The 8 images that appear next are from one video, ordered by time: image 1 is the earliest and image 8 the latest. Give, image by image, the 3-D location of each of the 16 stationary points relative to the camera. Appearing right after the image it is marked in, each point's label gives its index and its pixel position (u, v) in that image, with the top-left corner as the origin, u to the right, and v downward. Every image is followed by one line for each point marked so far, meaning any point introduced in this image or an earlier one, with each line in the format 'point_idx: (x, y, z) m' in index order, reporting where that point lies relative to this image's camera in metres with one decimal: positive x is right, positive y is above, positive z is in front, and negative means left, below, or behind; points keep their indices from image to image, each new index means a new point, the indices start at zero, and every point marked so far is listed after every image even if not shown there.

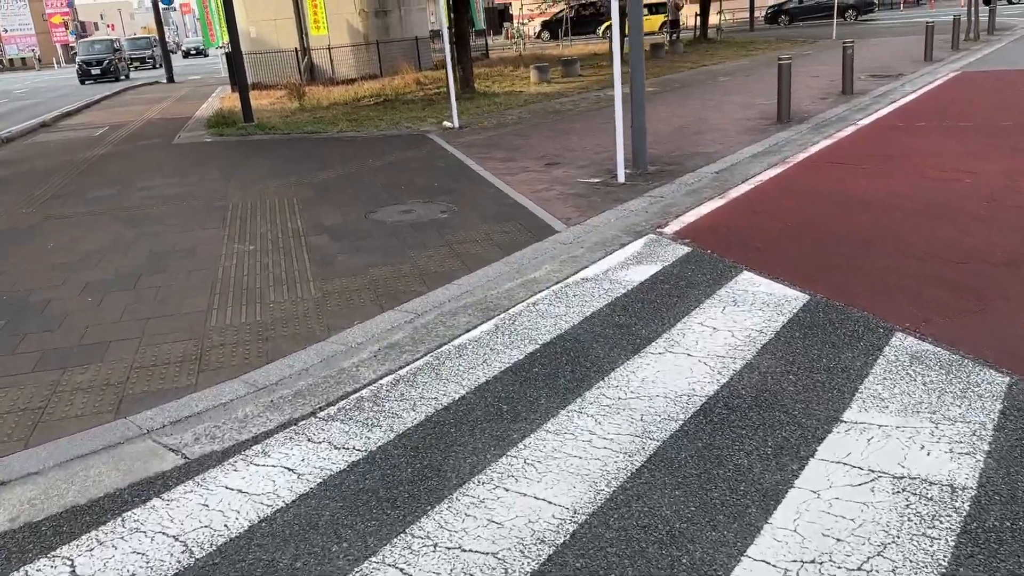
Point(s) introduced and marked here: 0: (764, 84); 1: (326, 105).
0: (+4.3, +3.5, +14.0) m
1: (-3.6, +3.6, +15.6) m
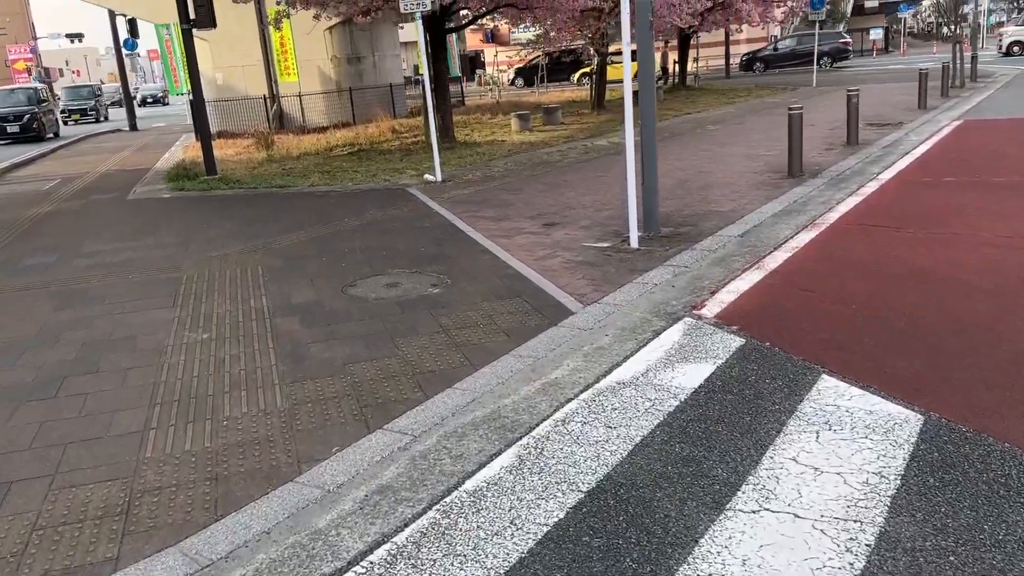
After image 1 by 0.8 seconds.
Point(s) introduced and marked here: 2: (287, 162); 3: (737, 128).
0: (+4.1, +2.5, +13.3) m
1: (-4.0, +2.4, +14.7) m
2: (-3.8, +2.1, +13.8) m
3: (+4.1, +2.9, +14.7) m
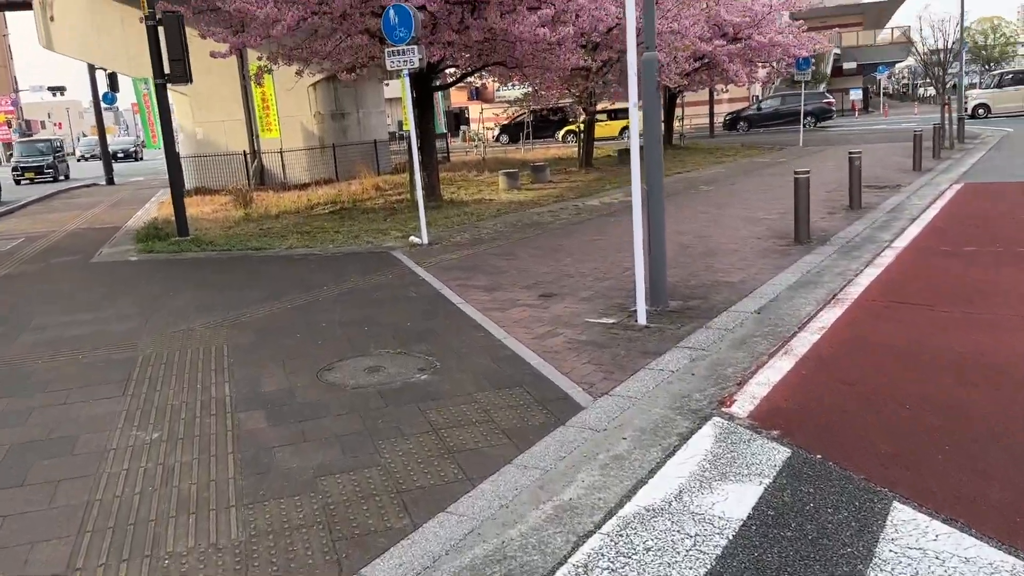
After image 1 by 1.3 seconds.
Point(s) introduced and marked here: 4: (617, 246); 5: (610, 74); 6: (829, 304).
0: (+3.9, +1.5, +12.9) m
1: (-4.2, +1.3, +14.2) m
2: (-4.0, +1.1, +13.2) m
3: (+3.9, +1.8, +14.3) m
4: (+1.2, +0.5, +9.0) m
5: (+2.2, +4.9, +18.4) m
6: (+2.4, -0.1, +6.1) m
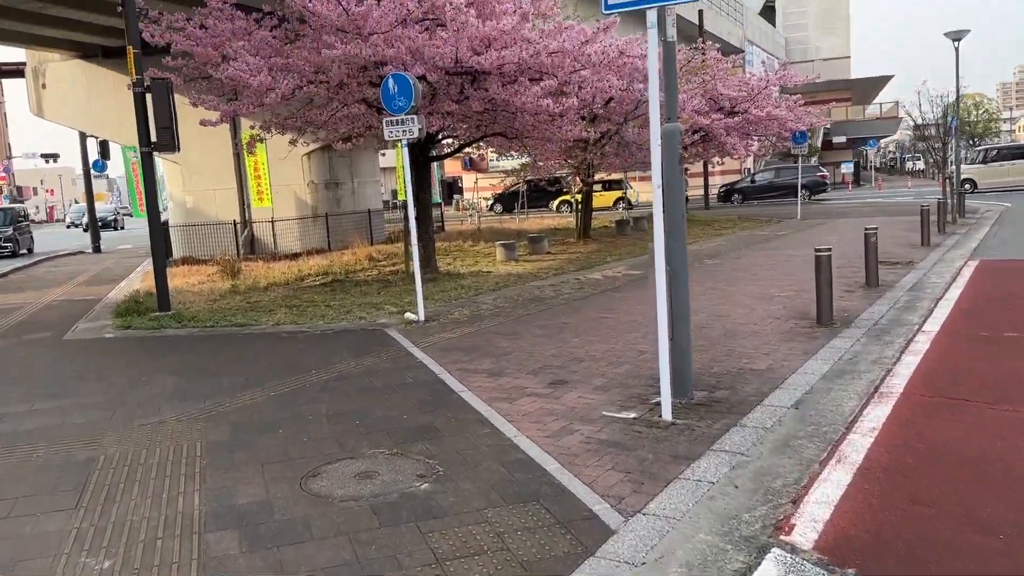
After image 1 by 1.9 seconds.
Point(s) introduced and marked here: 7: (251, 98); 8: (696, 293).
0: (+3.9, +0.3, +12.5) m
1: (-4.2, 0.0, +13.6) m
2: (-4.0, -0.1, +12.6) m
3: (+3.9, +0.4, +13.9) m
4: (+1.2, -0.4, +8.4) m
5: (+2.1, +3.2, +18.1) m
6: (+2.5, -0.8, +5.5) m
7: (-3.4, +2.5, +10.7) m
8: (+2.4, -0.1, +10.6) m
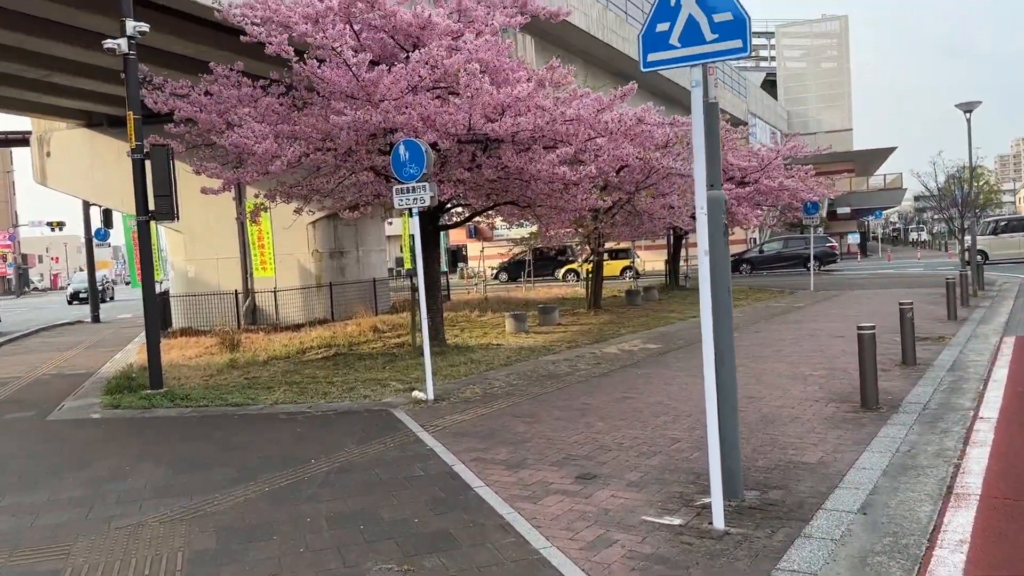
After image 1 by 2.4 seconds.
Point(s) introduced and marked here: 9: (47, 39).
0: (+4.1, -0.9, +11.9) m
1: (-4.0, -1.1, +13.0) m
2: (-3.8, -1.2, +12.0) m
3: (+4.1, -0.8, +13.3) m
4: (+1.4, -1.2, +7.8) m
5: (+2.3, +1.6, +17.8) m
6: (+2.6, -1.3, +4.8) m
7: (-3.2, +1.6, +10.3) m
8: (+2.6, -1.0, +10.0) m
9: (-8.0, +4.3, +13.8) m
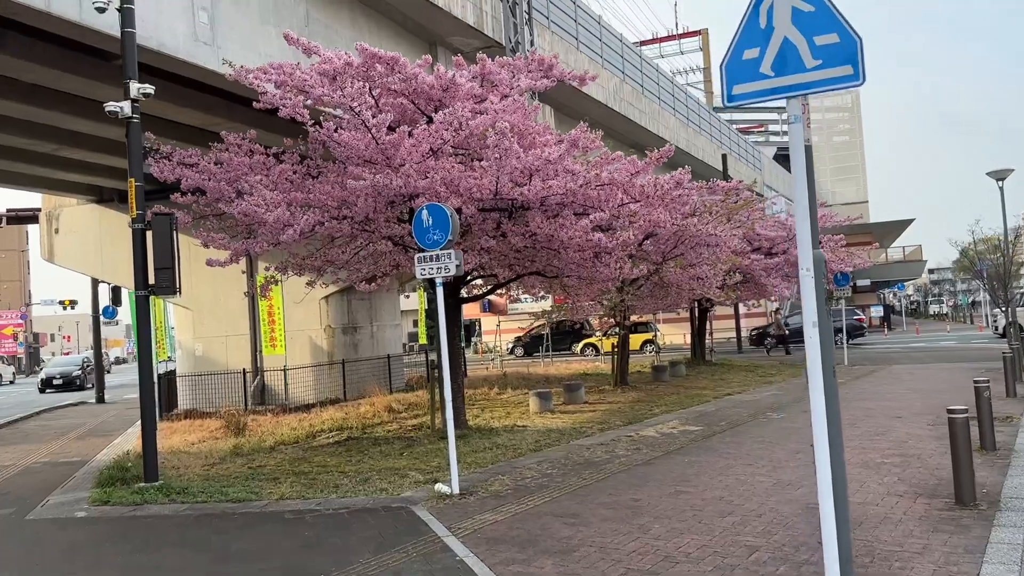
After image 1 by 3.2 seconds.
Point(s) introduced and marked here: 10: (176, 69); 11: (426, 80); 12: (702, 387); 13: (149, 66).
0: (+4.5, -1.9, +10.8) m
1: (-3.6, -2.3, +12.0) m
2: (-3.5, -2.3, +11.0) m
3: (+4.5, -2.0, +12.2) m
4: (+1.7, -1.8, +6.7) m
5: (+2.8, 0.0, +16.9) m
6: (+2.9, -1.7, +3.8) m
7: (-2.9, +0.6, +9.6) m
8: (+3.0, -1.9, +9.0) m
9: (-7.6, +3.0, +13.4) m
10: (-4.8, +3.1, +11.6) m
11: (-1.0, +2.5, +9.8) m
12: (+4.2, -2.2, +17.8) m
13: (-5.2, +3.1, +11.5) m
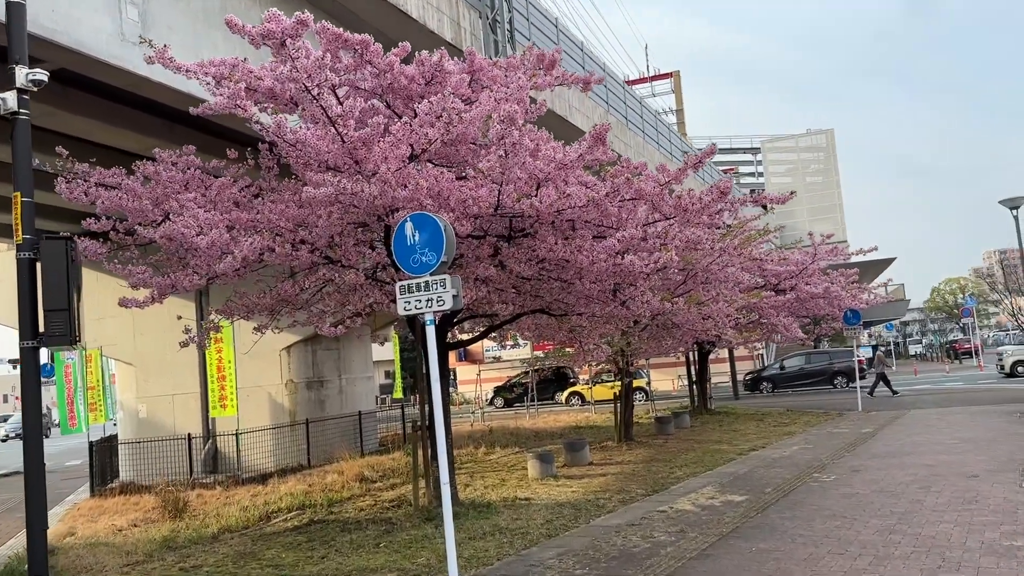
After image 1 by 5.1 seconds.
0: (+4.5, -2.3, +8.8) m
1: (-3.6, -2.9, +9.7) m
2: (-3.4, -2.8, +8.7) m
3: (+4.4, -2.4, +10.2) m
4: (+1.9, -2.0, +4.7) m
5: (+2.6, -0.8, +15.0) m
6: (+3.2, -1.6, +1.8) m
7: (-2.9, +0.2, +7.4) m
8: (+3.1, -2.2, +6.9) m
9: (-7.8, +2.2, +11.3) m
10: (-4.9, +2.5, +9.6) m
11: (-1.0, +2.1, +7.9) m
12: (+4.0, -3.0, +15.7) m
13: (-5.3, +2.6, +9.5) m
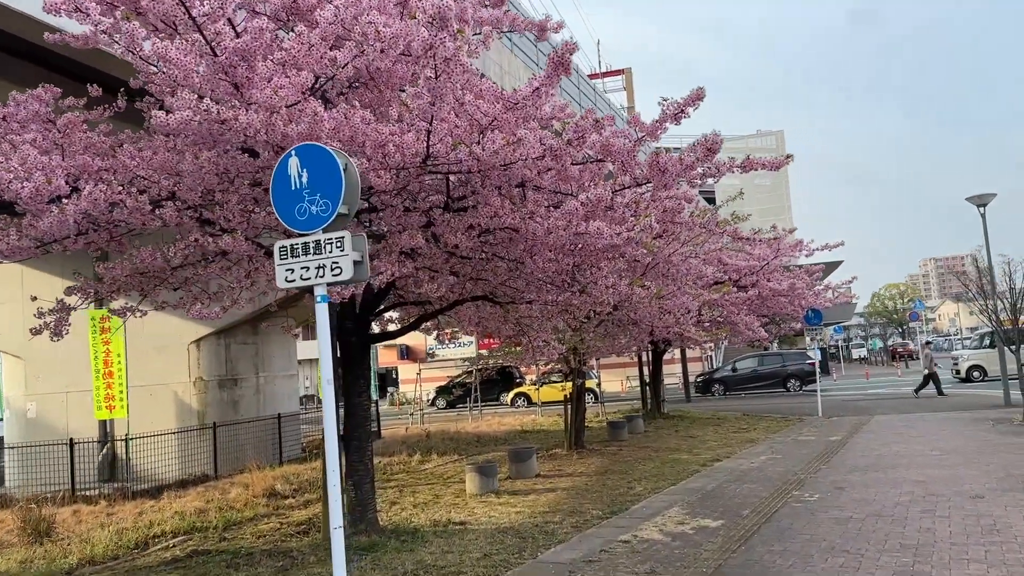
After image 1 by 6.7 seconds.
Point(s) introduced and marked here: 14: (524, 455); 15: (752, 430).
0: (+3.9, -2.2, +7.5) m
1: (-4.3, -2.7, +7.8) m
2: (-4.0, -2.6, +6.8) m
3: (+3.7, -2.3, +8.9) m
4: (+1.6, -1.9, +3.2) m
5: (+1.6, -0.6, +13.5) m
6: (+3.1, -1.5, +0.4) m
7: (-3.3, +0.4, +5.6) m
8: (+2.6, -2.1, +5.5) m
9: (-8.4, +2.5, +9.1) m
10: (-5.5, +2.8, +7.6) m
11: (-1.5, +2.3, +6.2) m
12: (+2.9, -2.9, +14.3) m
13: (-5.8, +2.8, +7.5) m
14: (+0.2, -2.4, +11.3) m
15: (+5.1, -3.0, +17.0) m
